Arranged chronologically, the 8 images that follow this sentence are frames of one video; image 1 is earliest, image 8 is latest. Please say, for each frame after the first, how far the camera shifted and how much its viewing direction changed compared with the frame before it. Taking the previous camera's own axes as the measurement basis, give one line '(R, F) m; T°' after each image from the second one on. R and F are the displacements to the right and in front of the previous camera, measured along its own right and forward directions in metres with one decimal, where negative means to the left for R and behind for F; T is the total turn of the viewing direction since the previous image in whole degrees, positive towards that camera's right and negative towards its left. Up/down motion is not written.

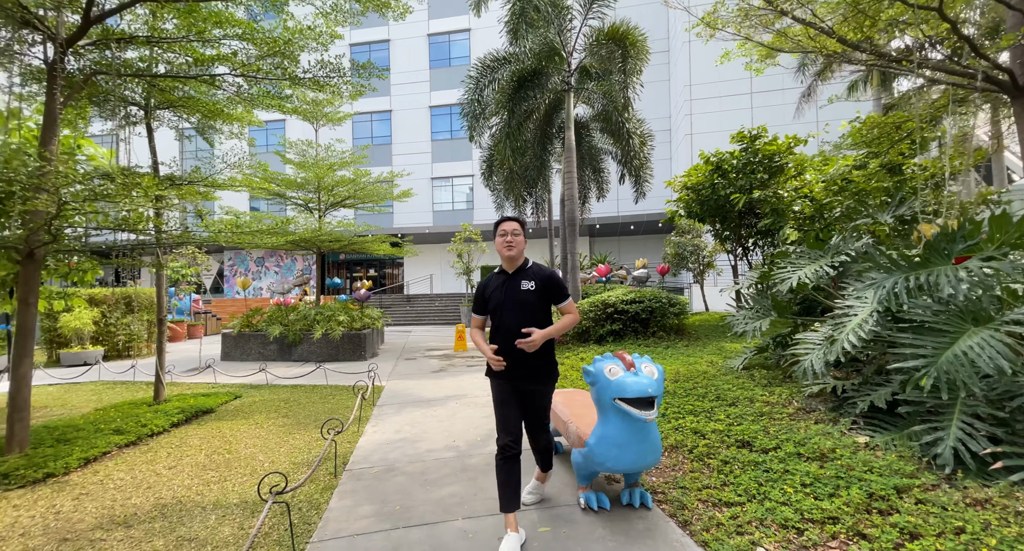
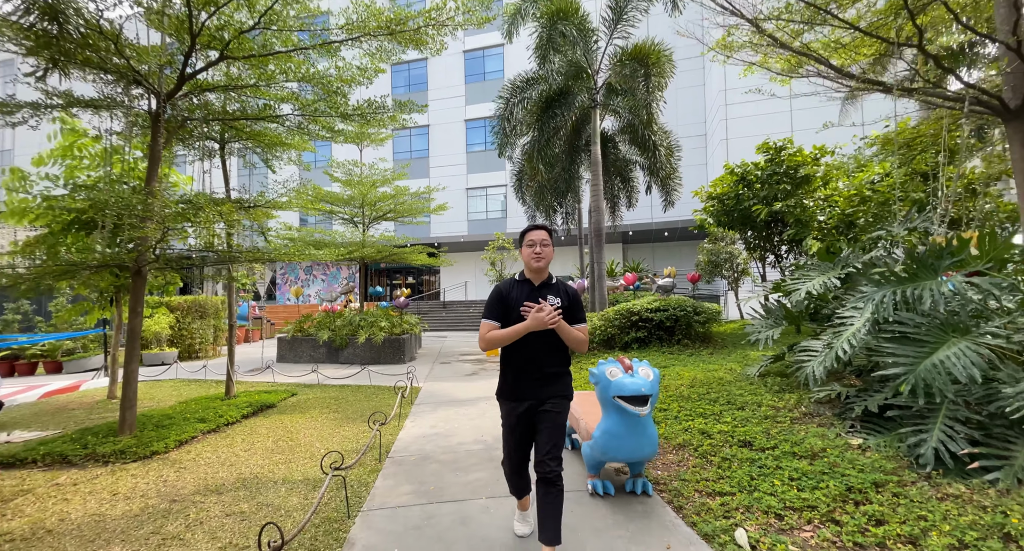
(+0.1, -0.4) m; -5°
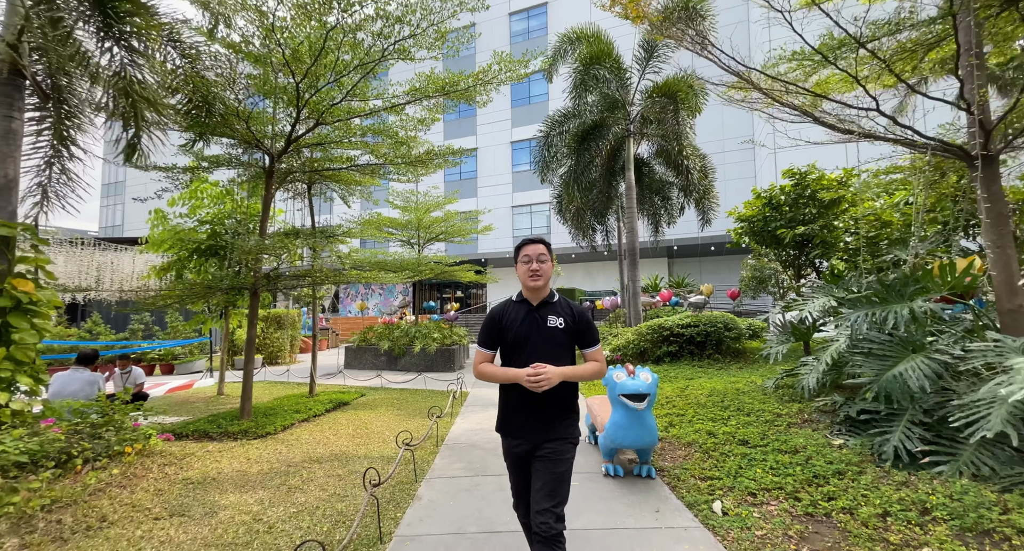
(+0.2, -0.8) m; -6°
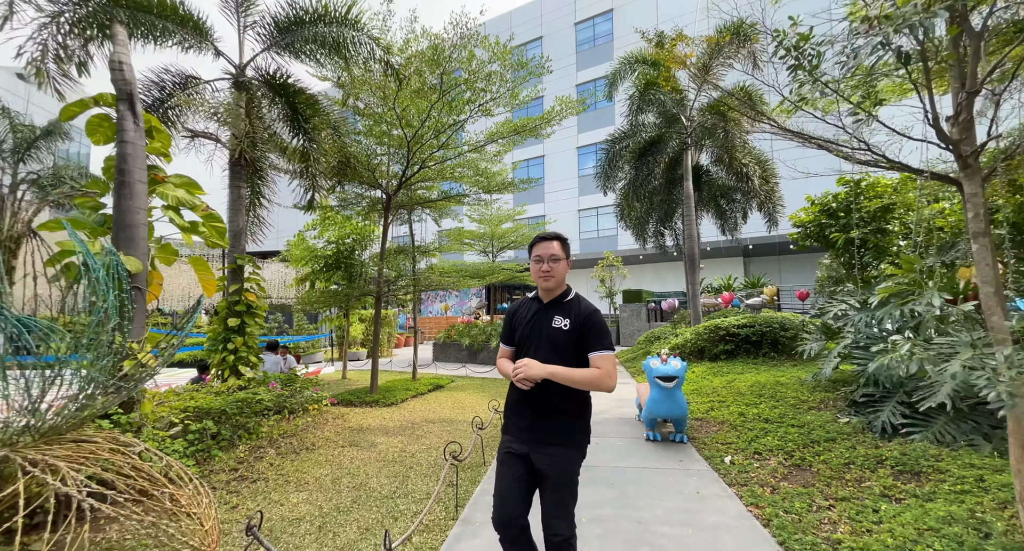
(+0.1, -1.2) m; -9°
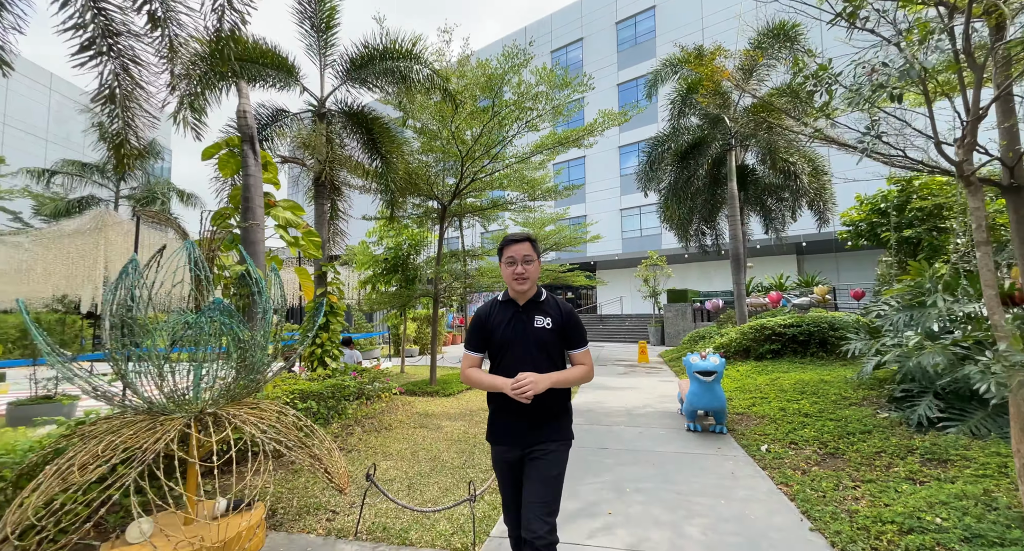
(-0.1, -0.5) m; -6°
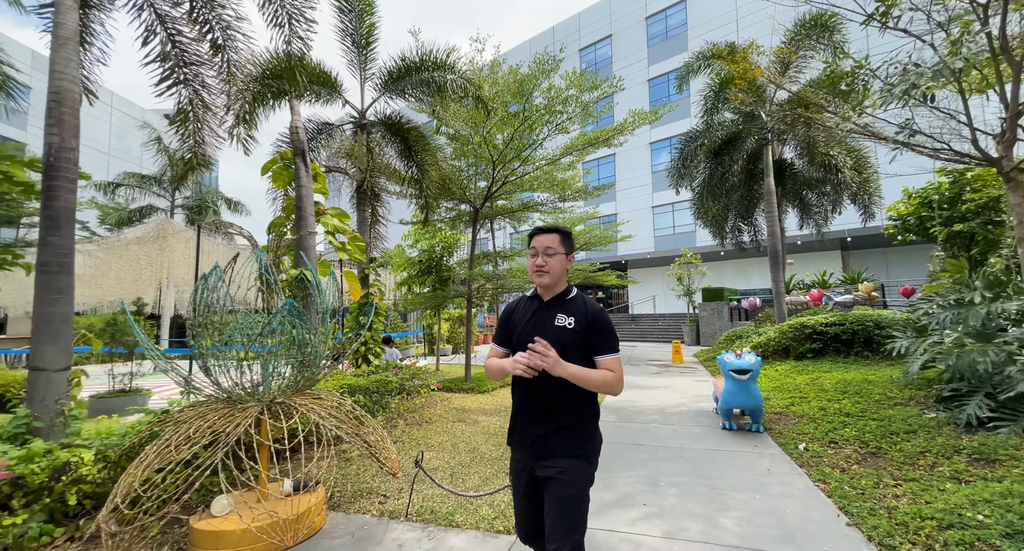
(0.0, -0.2) m; -4°
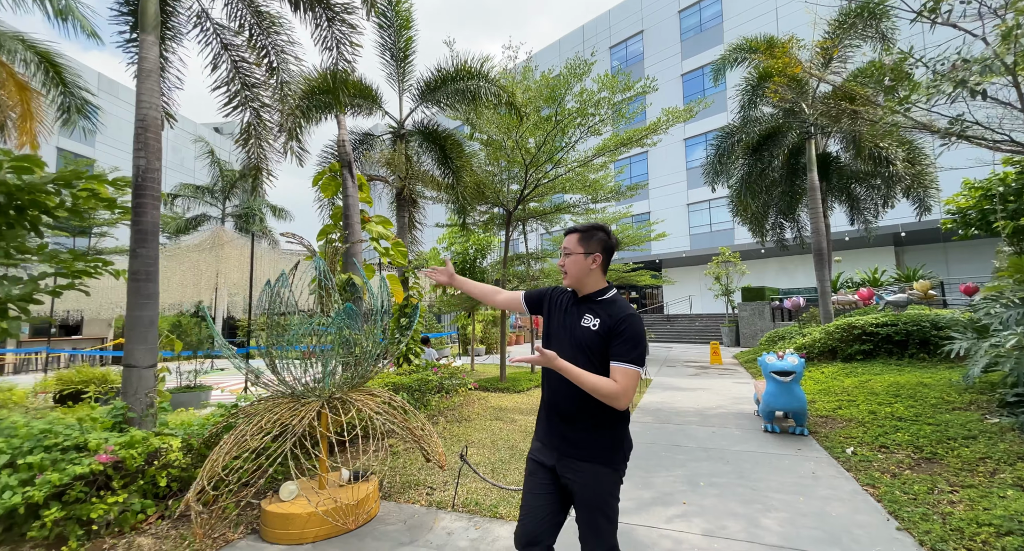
(-0.1, -0.1) m; -4°
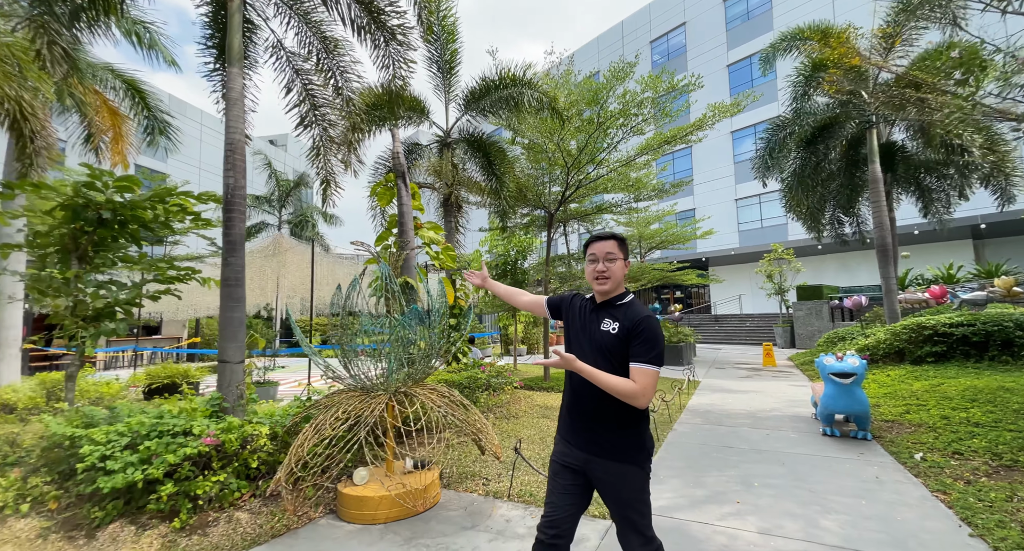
(-0.1, -0.2) m; -5°
